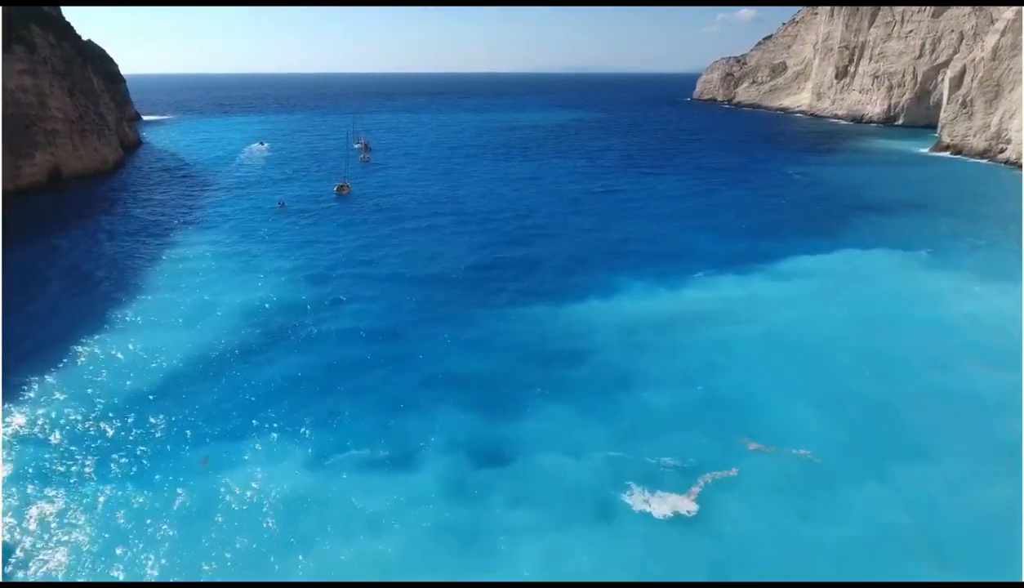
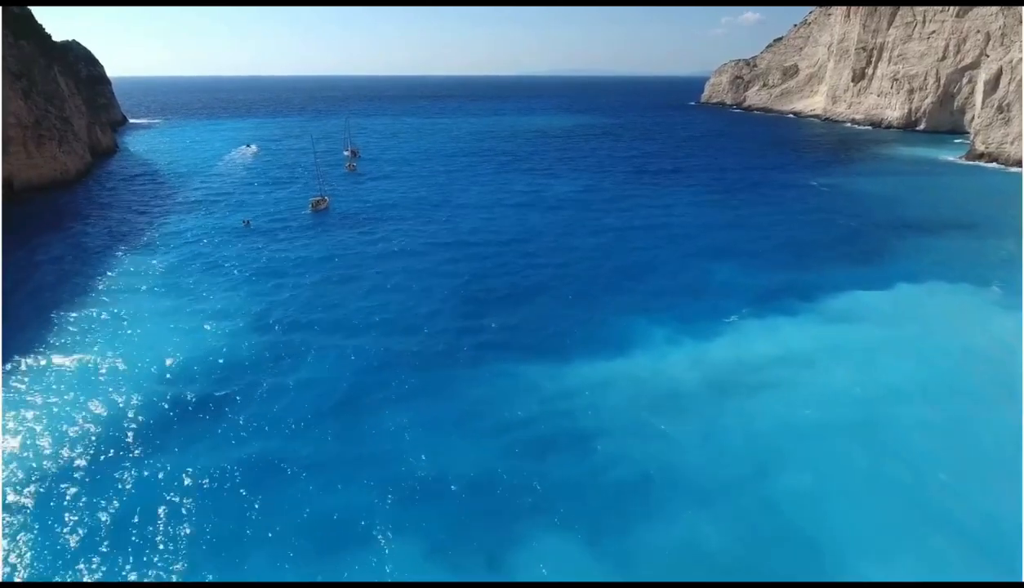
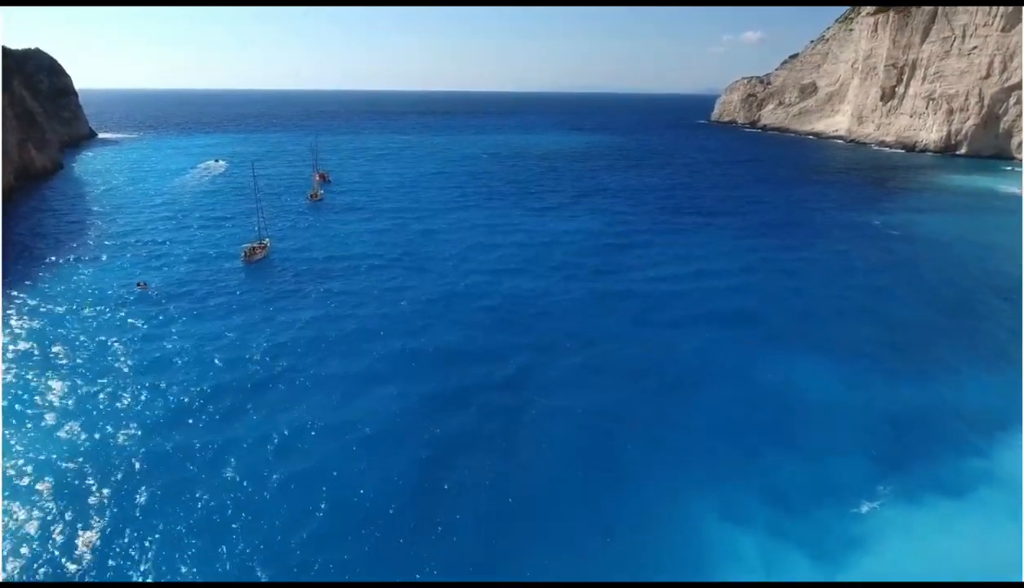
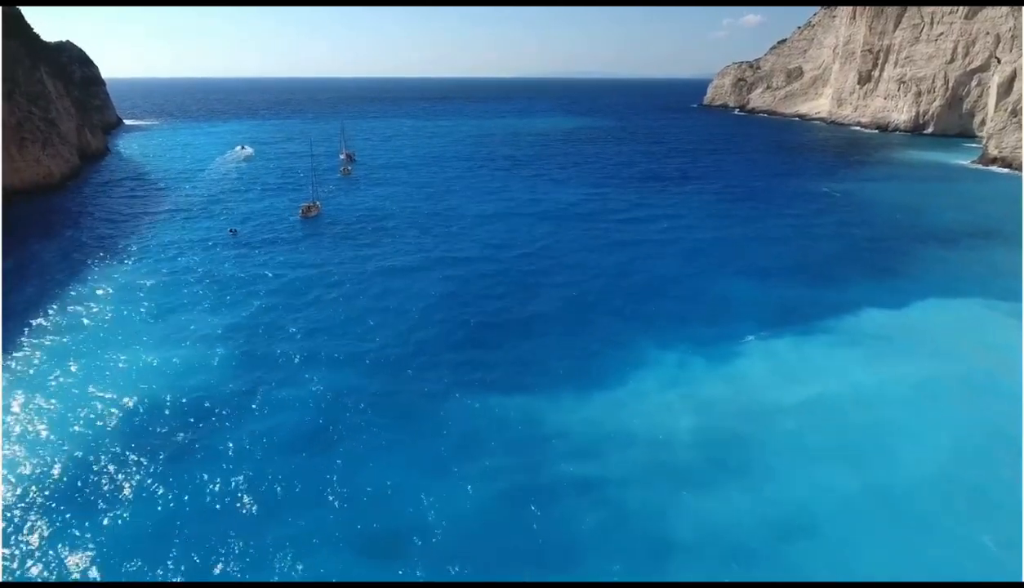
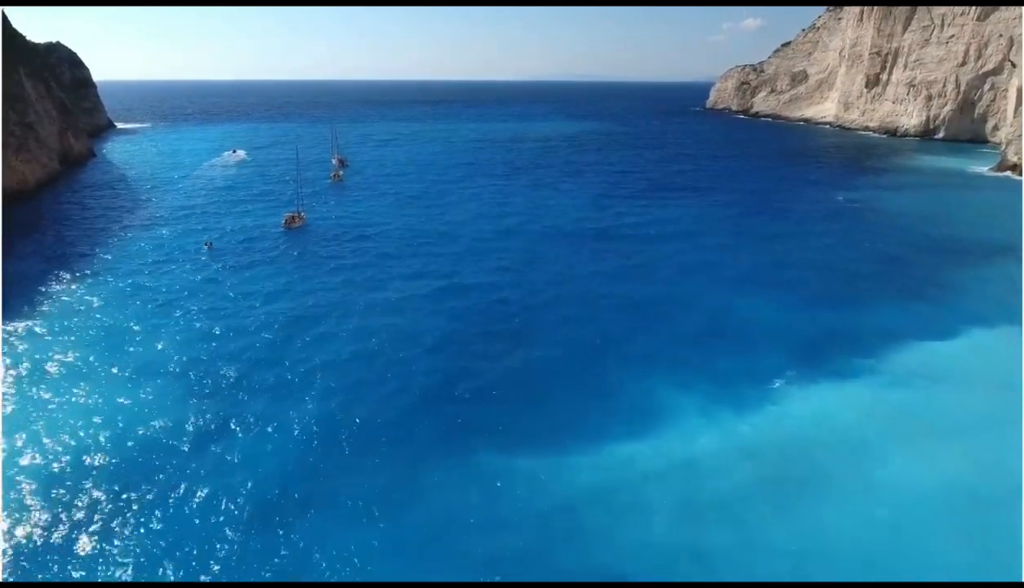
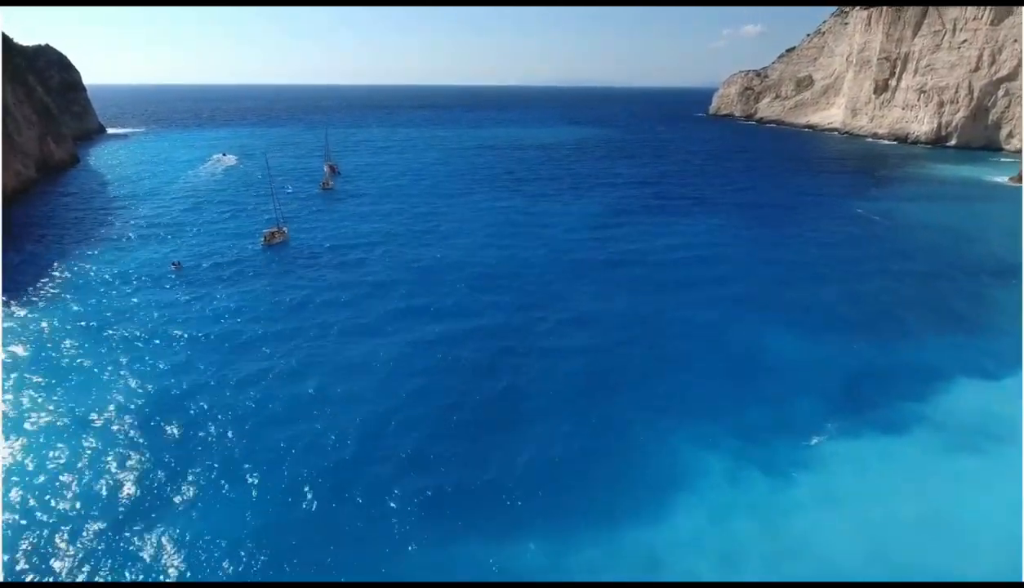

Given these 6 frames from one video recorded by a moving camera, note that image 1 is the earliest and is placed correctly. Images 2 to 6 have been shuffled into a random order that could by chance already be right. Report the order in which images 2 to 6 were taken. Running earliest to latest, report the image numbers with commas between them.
2, 4, 5, 6, 3
